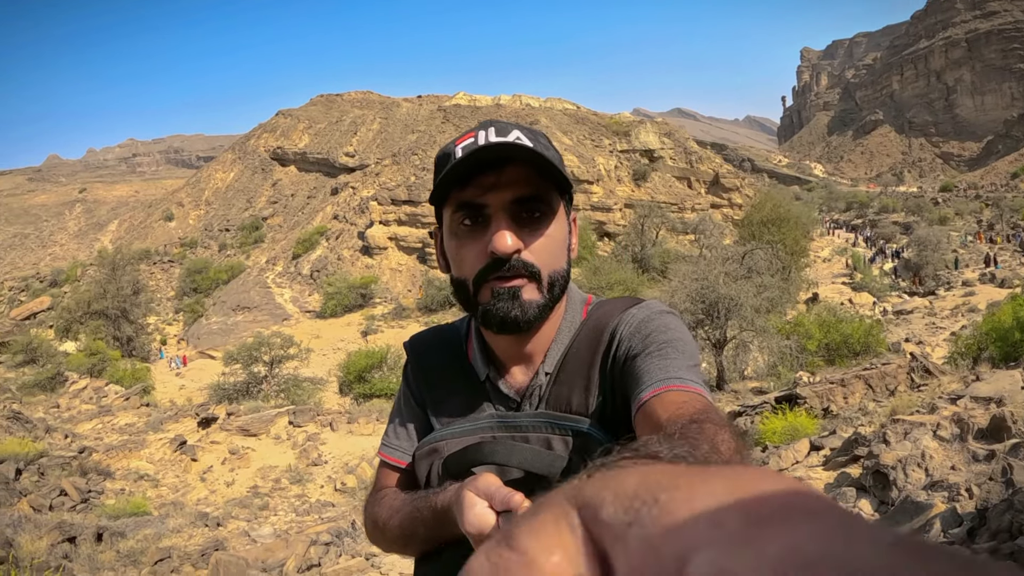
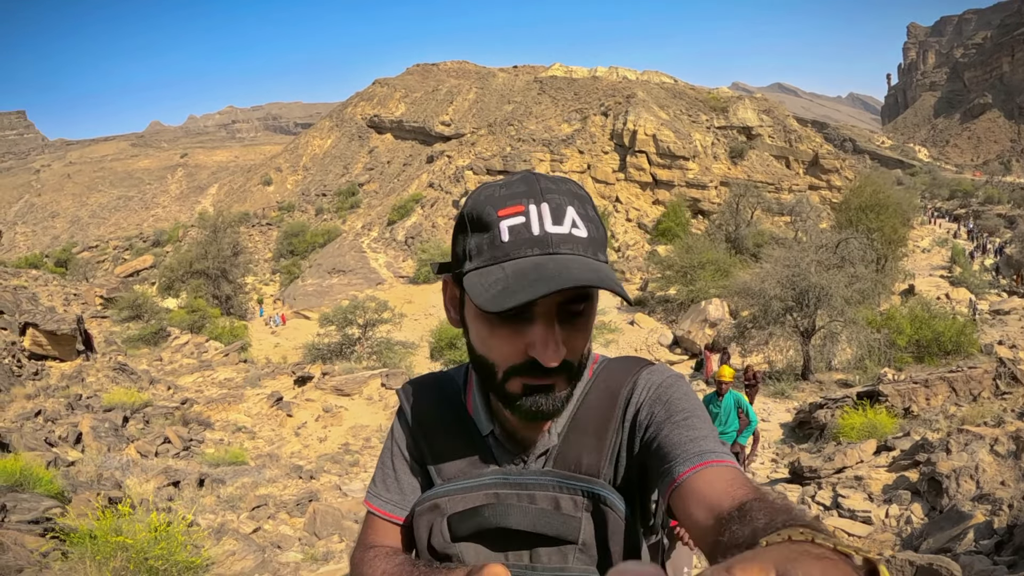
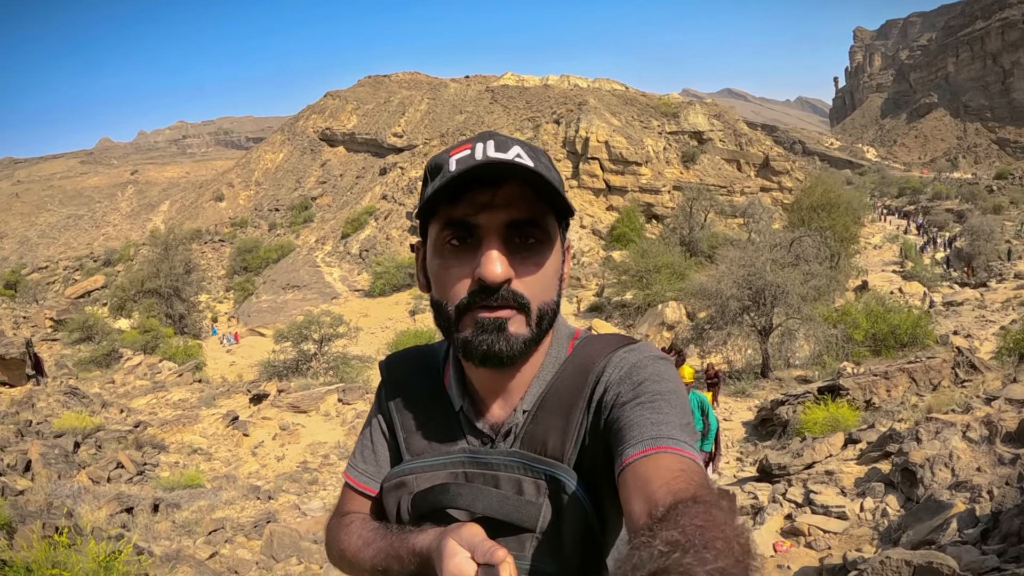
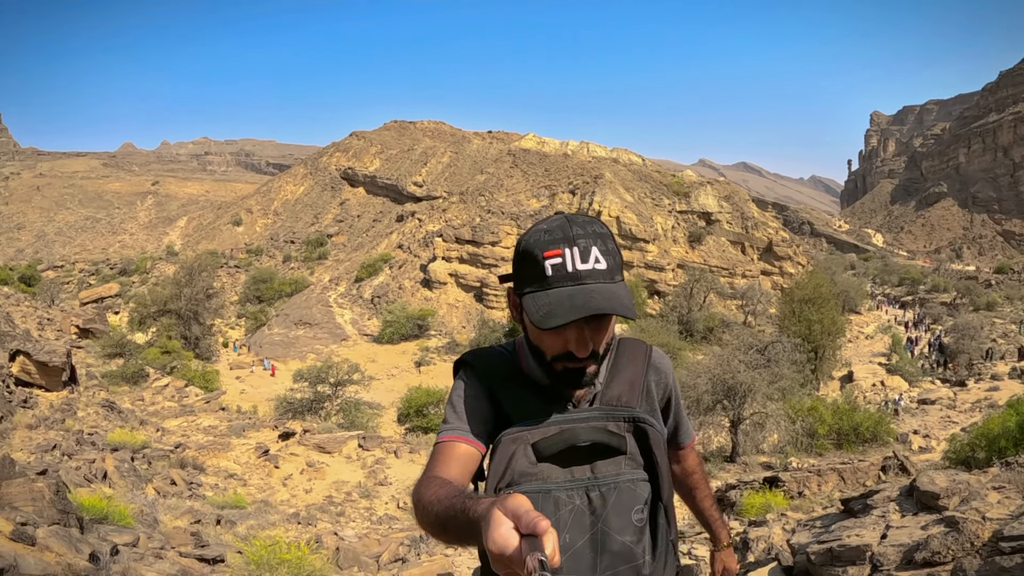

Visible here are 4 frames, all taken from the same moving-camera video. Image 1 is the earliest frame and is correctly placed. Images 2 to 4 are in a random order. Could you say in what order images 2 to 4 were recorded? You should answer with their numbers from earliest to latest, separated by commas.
3, 2, 4
